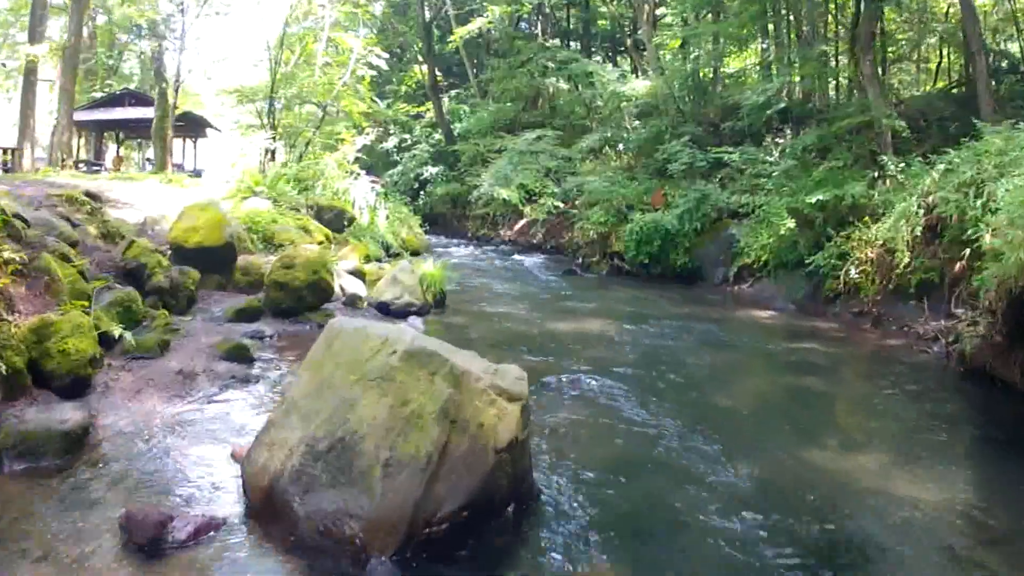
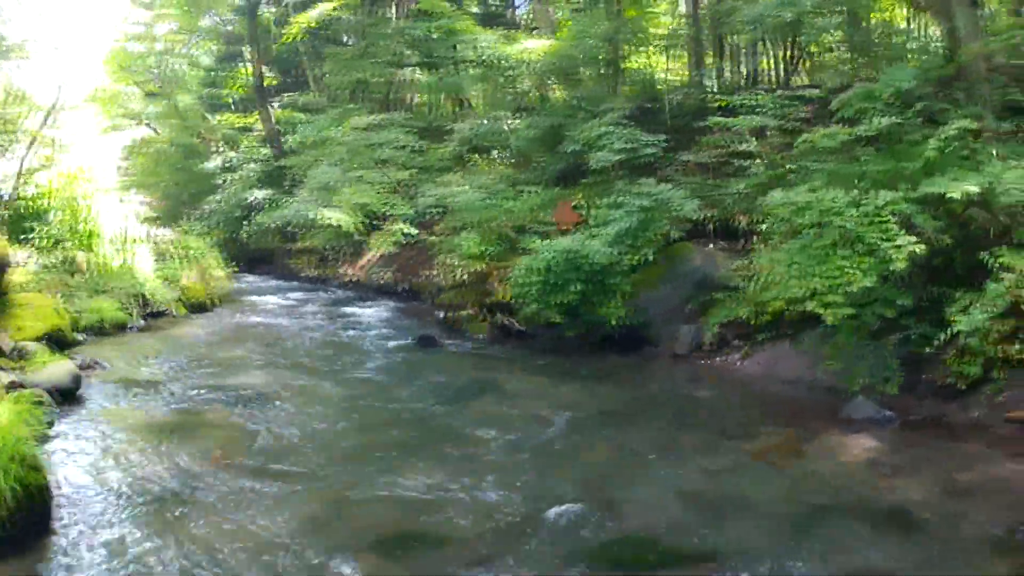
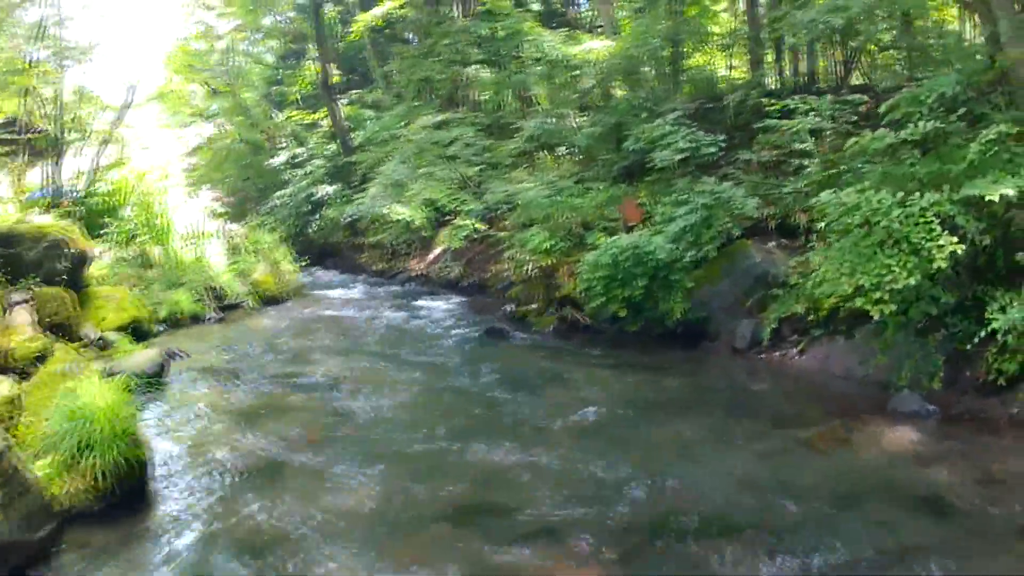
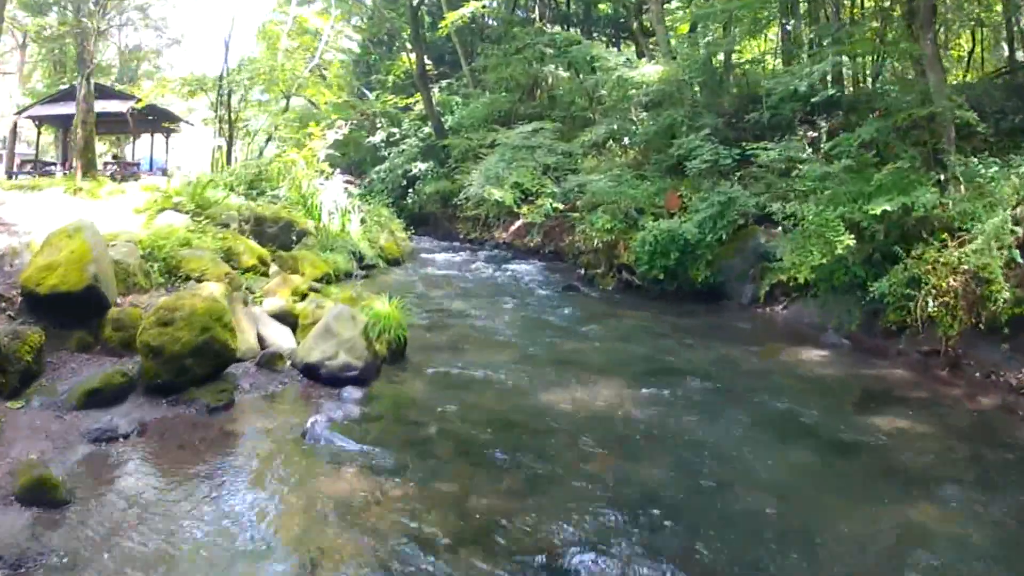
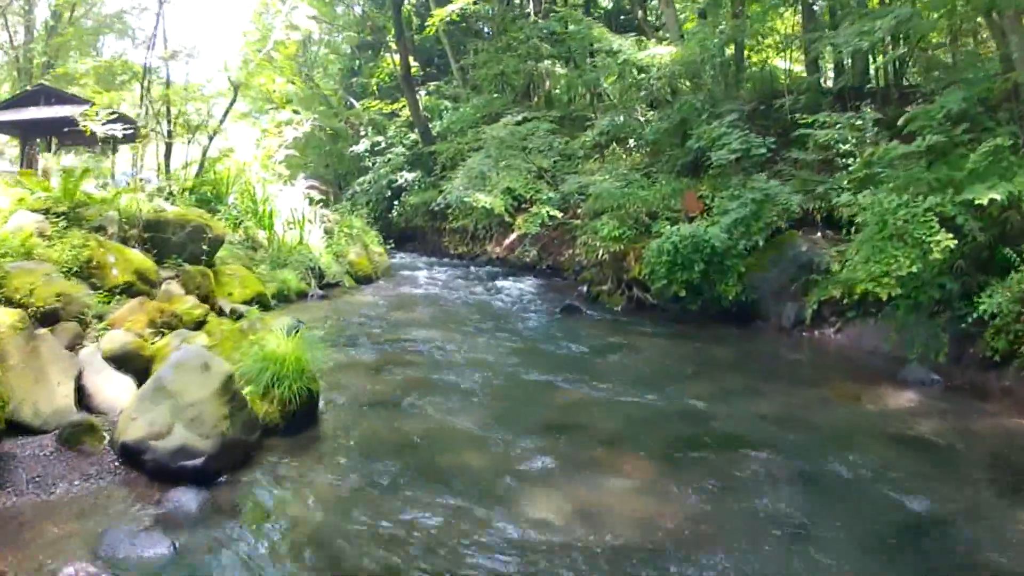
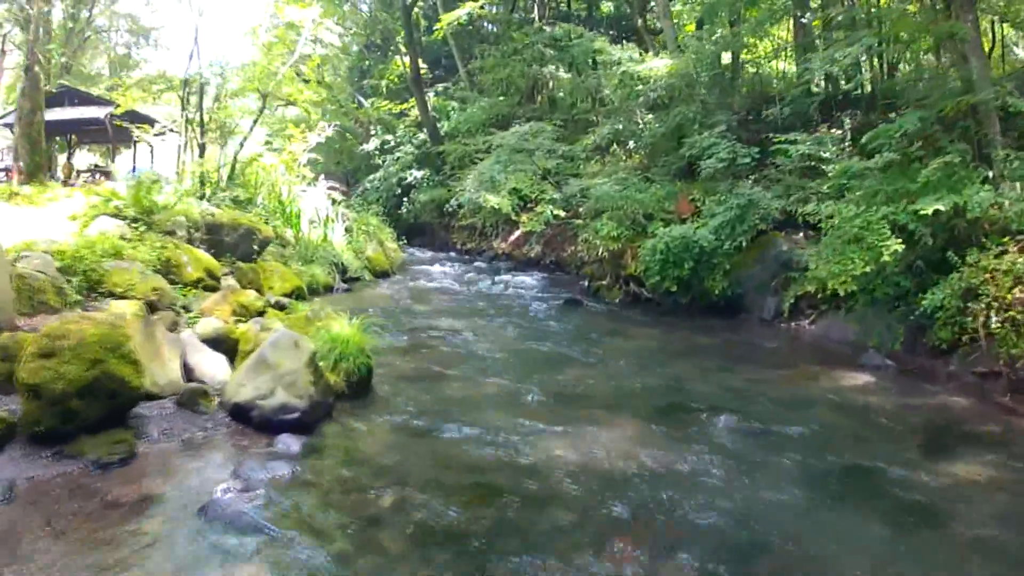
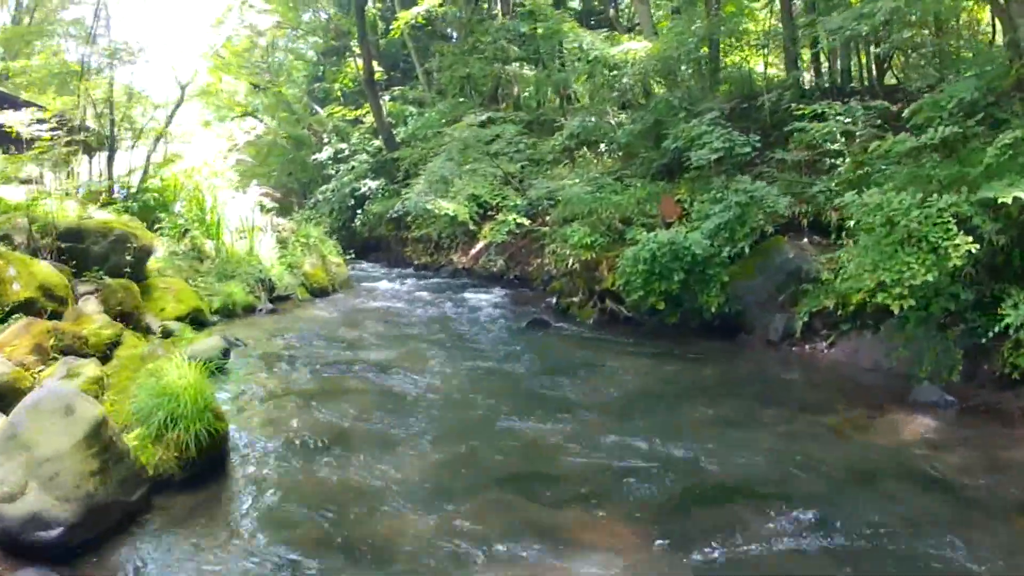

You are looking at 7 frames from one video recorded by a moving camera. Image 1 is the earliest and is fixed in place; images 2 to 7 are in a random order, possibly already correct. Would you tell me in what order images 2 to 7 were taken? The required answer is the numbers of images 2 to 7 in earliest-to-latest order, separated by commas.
4, 6, 5, 7, 3, 2
